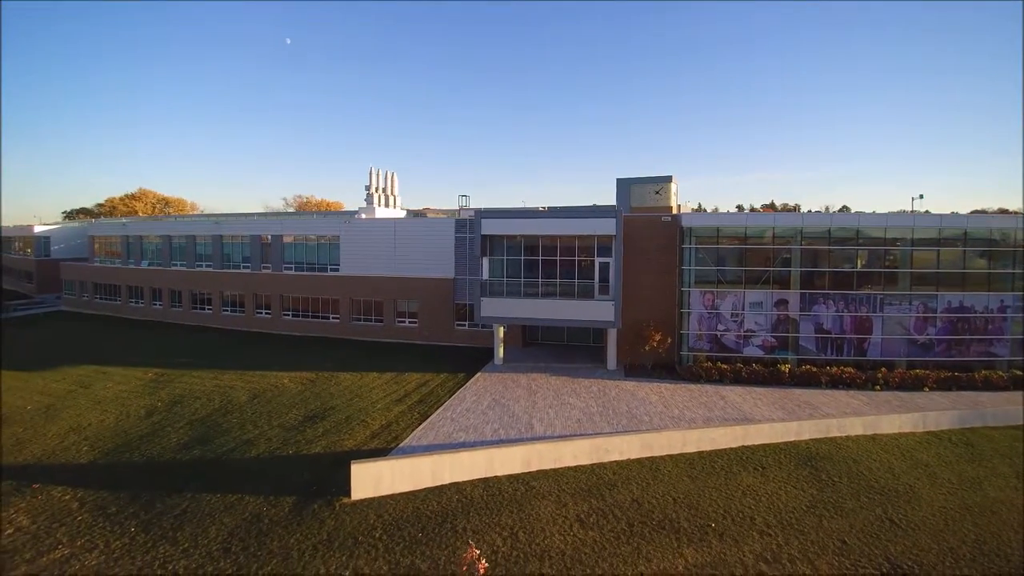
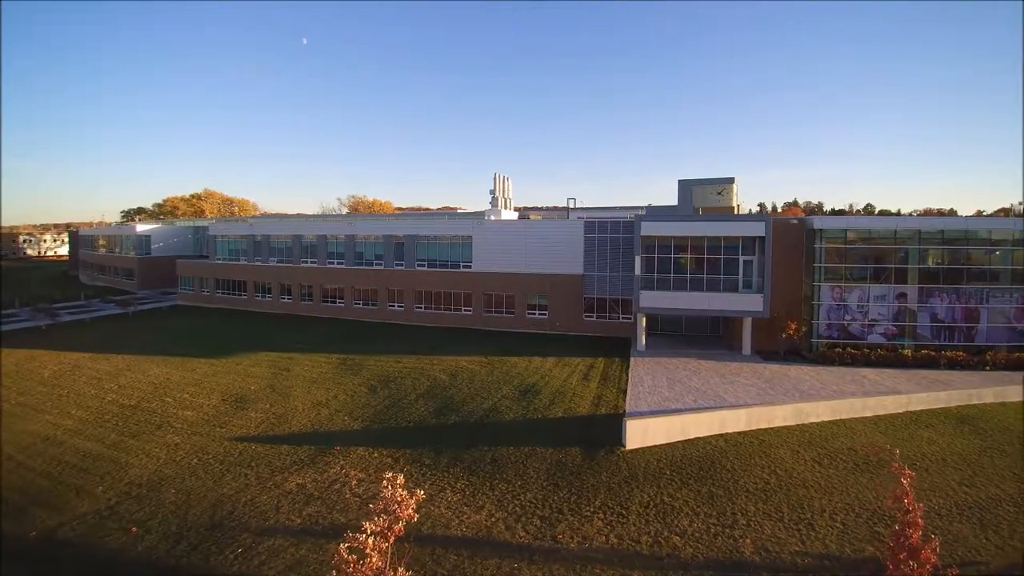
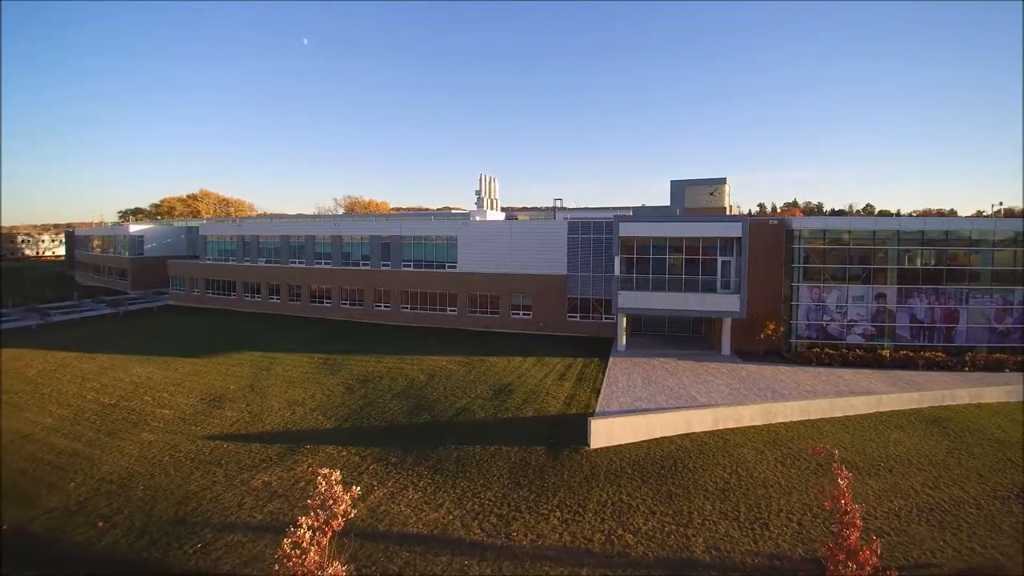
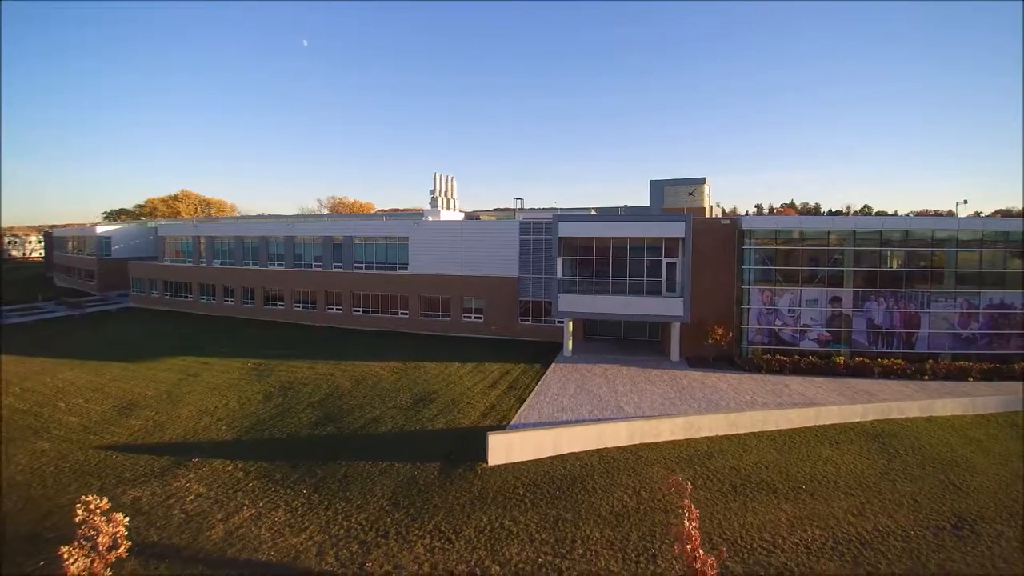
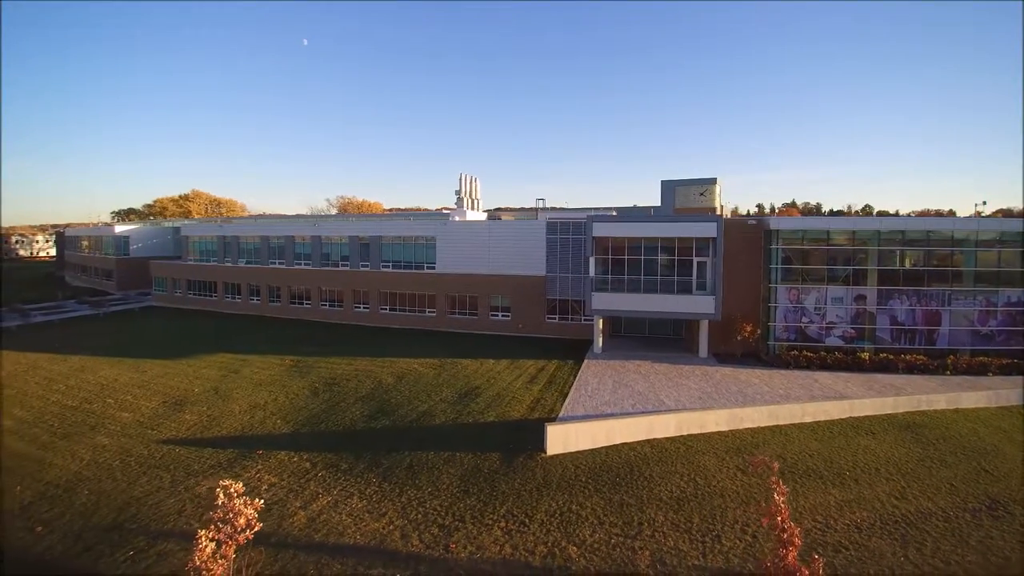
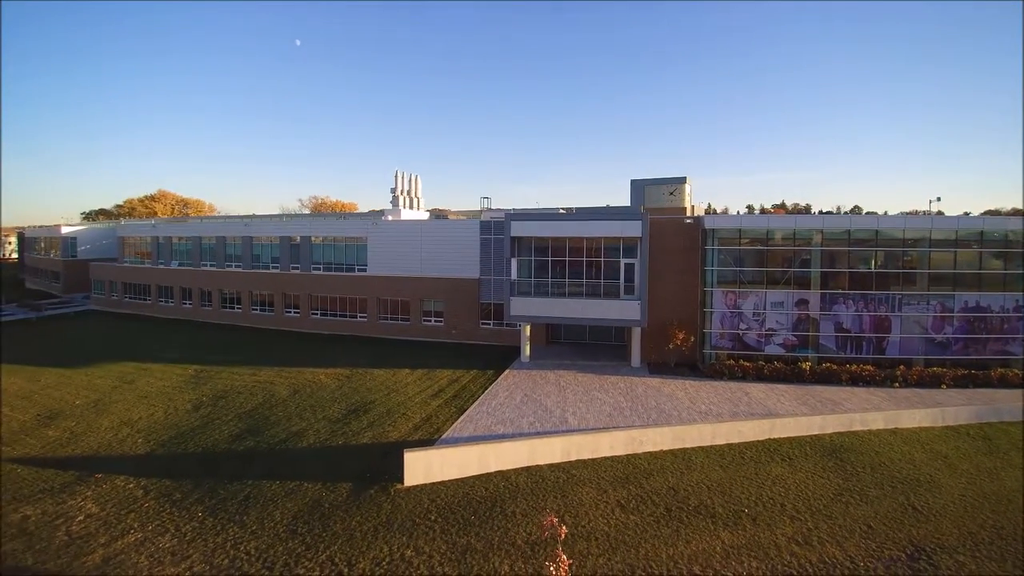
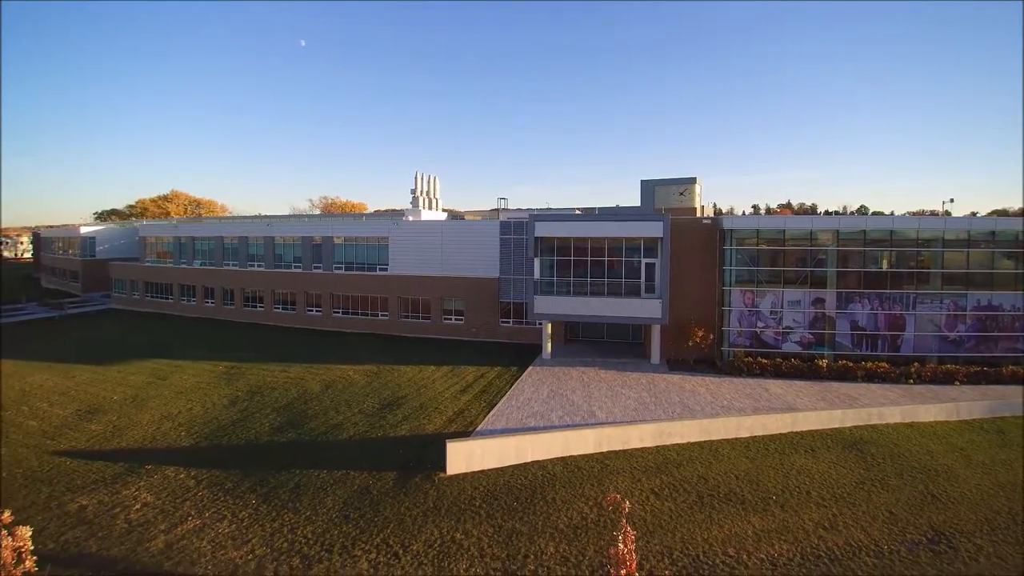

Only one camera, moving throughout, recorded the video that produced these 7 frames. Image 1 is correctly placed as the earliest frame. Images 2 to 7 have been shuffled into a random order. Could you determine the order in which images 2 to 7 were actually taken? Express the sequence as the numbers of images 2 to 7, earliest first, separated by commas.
6, 7, 4, 5, 3, 2
